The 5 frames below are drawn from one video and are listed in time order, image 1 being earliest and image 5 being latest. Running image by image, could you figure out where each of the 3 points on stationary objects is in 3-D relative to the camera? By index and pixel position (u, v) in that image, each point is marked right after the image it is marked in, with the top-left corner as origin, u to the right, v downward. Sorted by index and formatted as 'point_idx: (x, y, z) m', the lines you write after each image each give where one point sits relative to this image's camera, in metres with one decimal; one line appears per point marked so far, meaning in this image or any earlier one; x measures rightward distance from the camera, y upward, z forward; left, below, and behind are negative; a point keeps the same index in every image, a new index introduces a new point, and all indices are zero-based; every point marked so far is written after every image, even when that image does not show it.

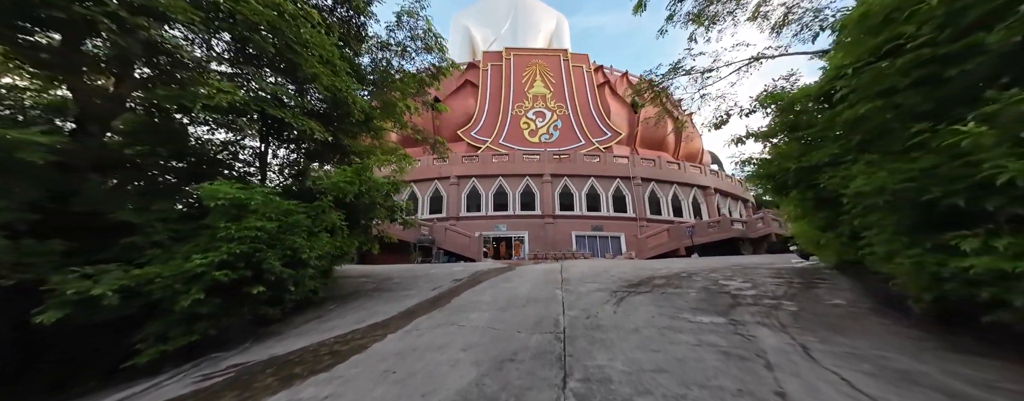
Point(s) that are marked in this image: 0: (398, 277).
0: (-3.0, -2.0, +7.2) m
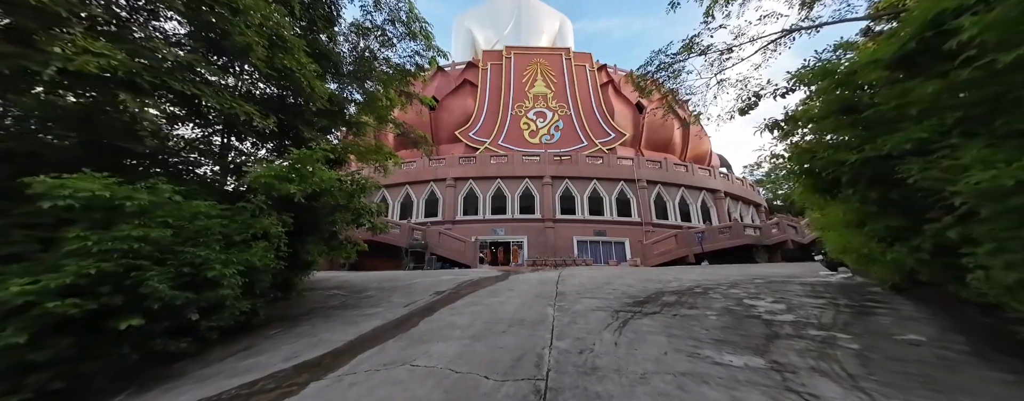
0: (-3.2, -2.1, +6.4) m
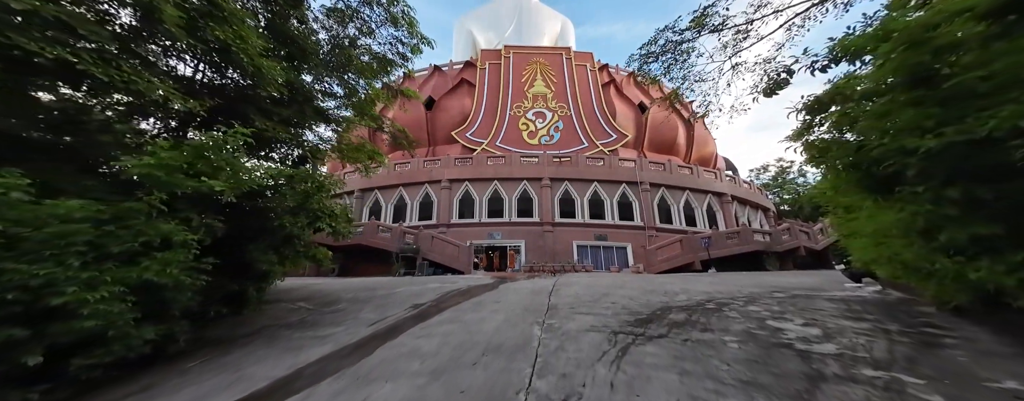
0: (-3.5, -2.1, +5.8) m
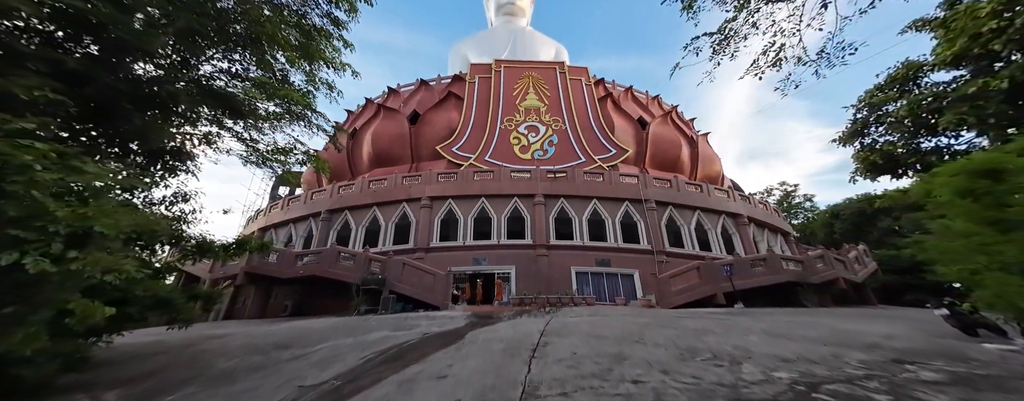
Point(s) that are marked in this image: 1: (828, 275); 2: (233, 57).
0: (-4.0, -2.3, +3.6) m
1: (+13.2, -3.0, +11.5) m
2: (-4.8, +2.8, +4.6) m
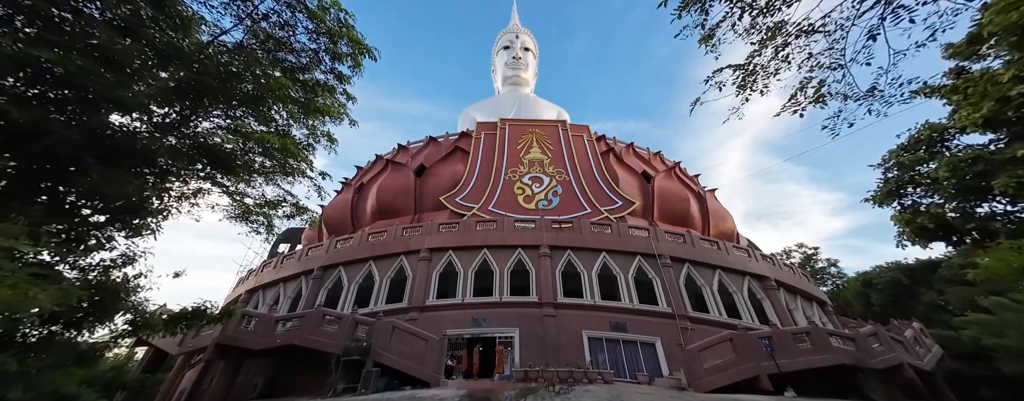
0: (-4.0, -2.9, +2.5) m
1: (+13.4, -5.3, +9.9) m
2: (-4.7, +1.8, +4.5) m
